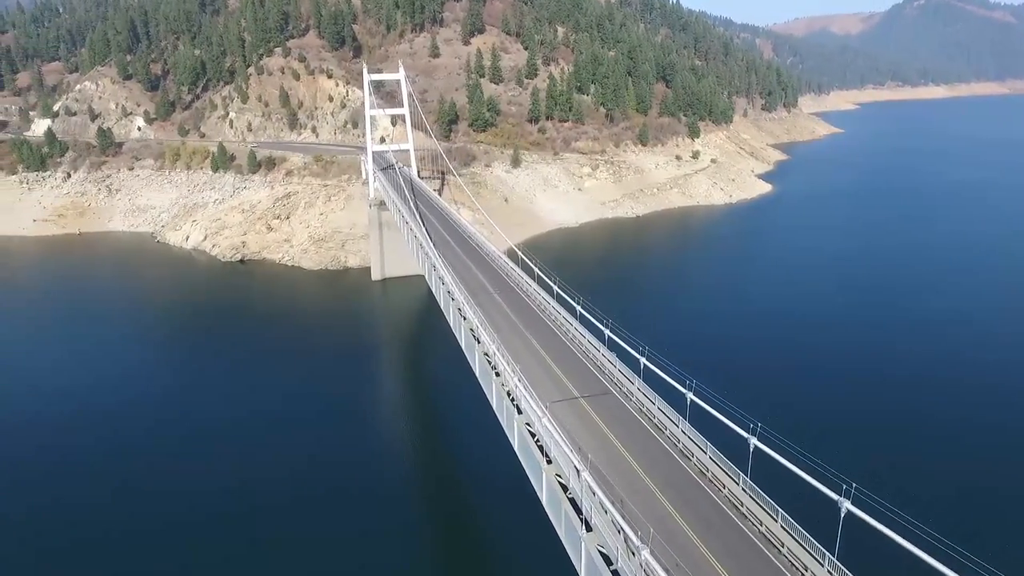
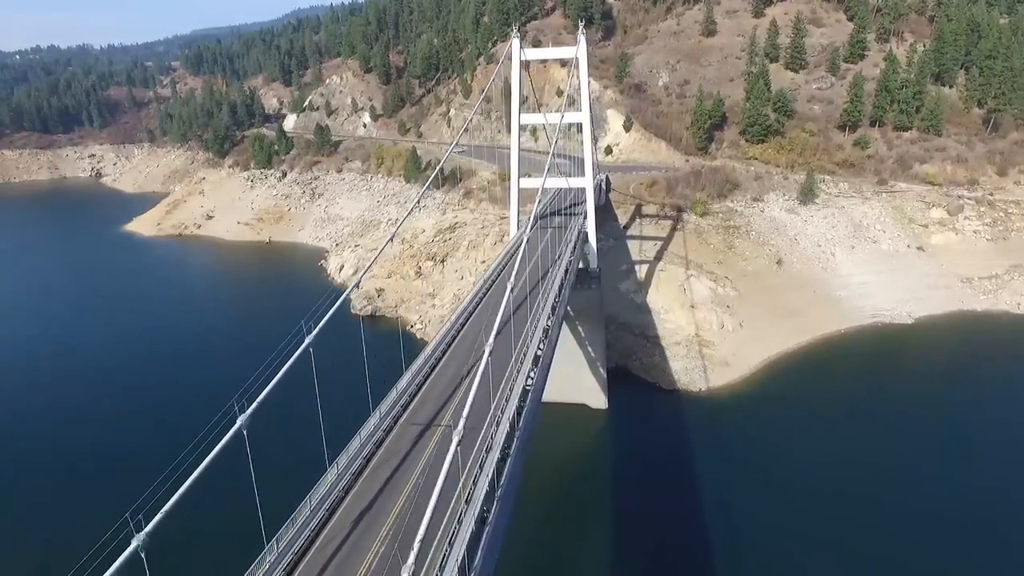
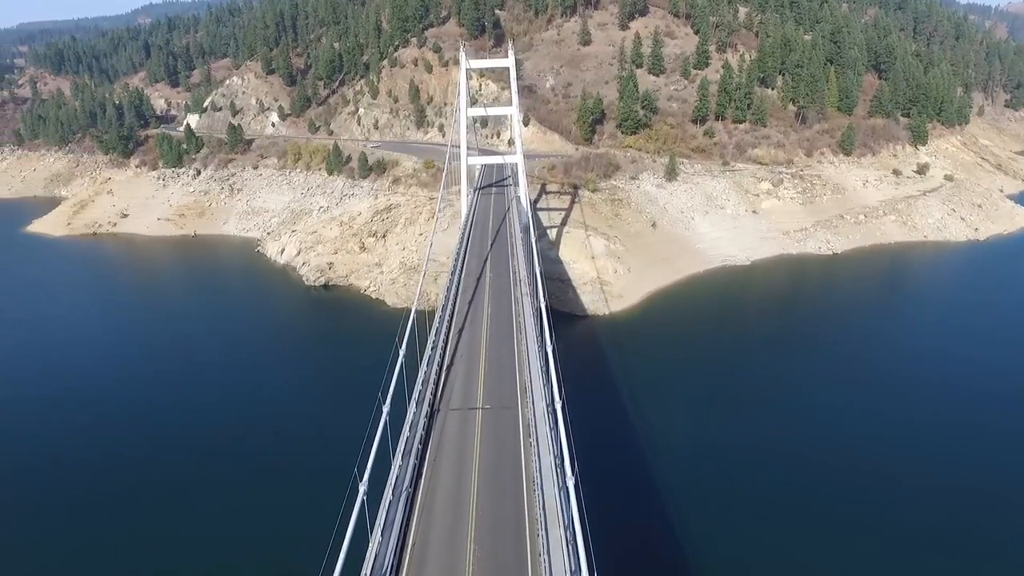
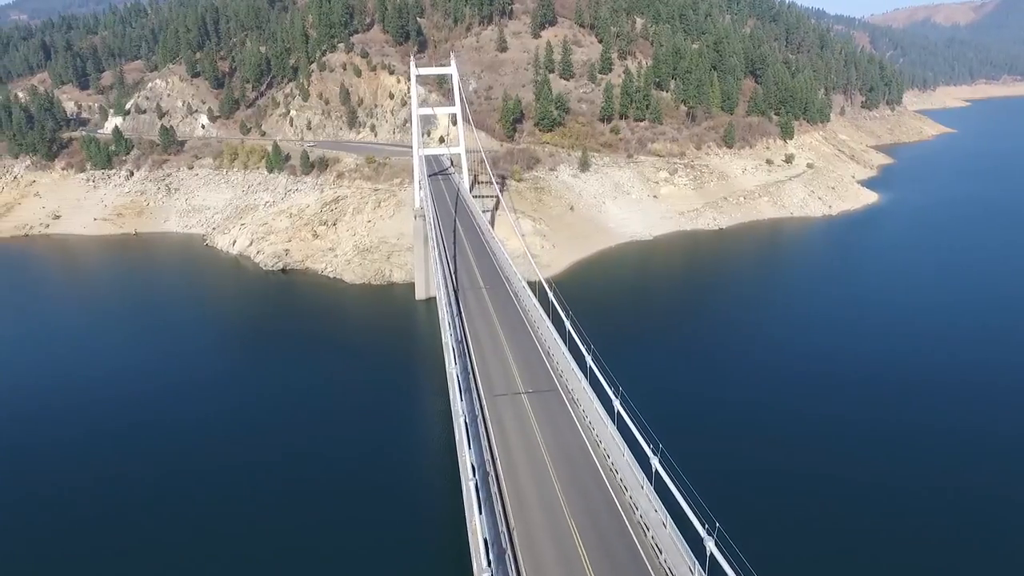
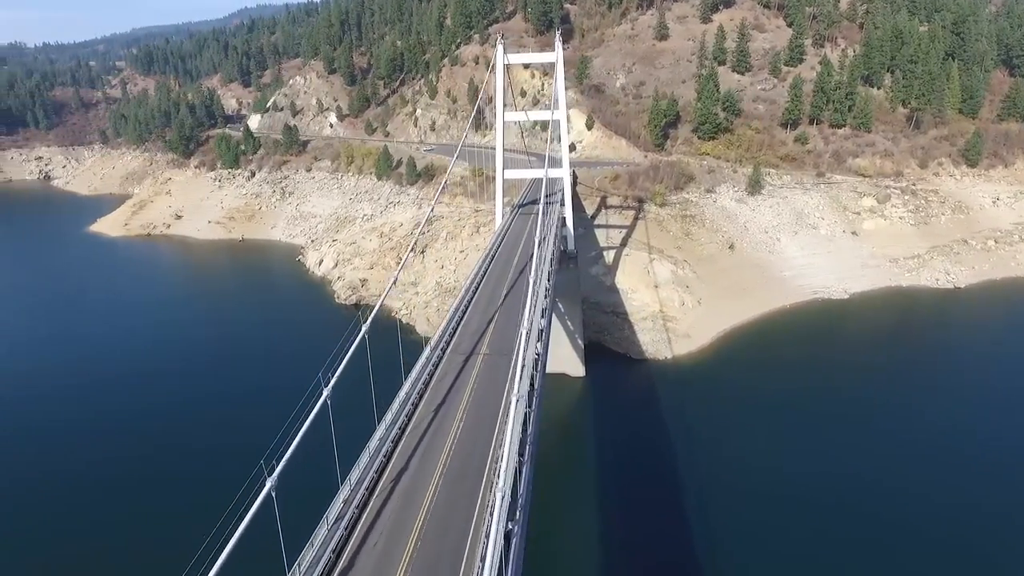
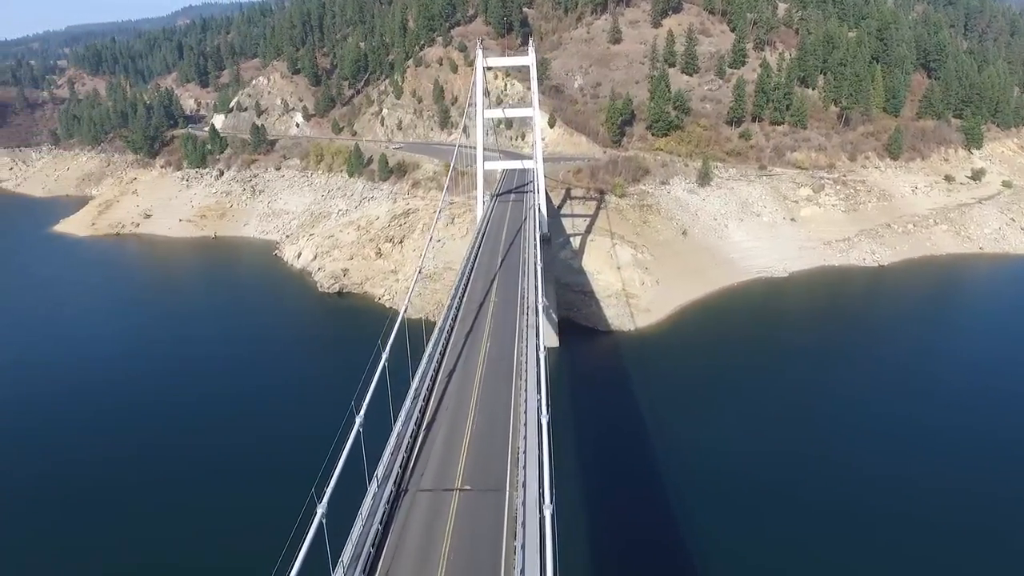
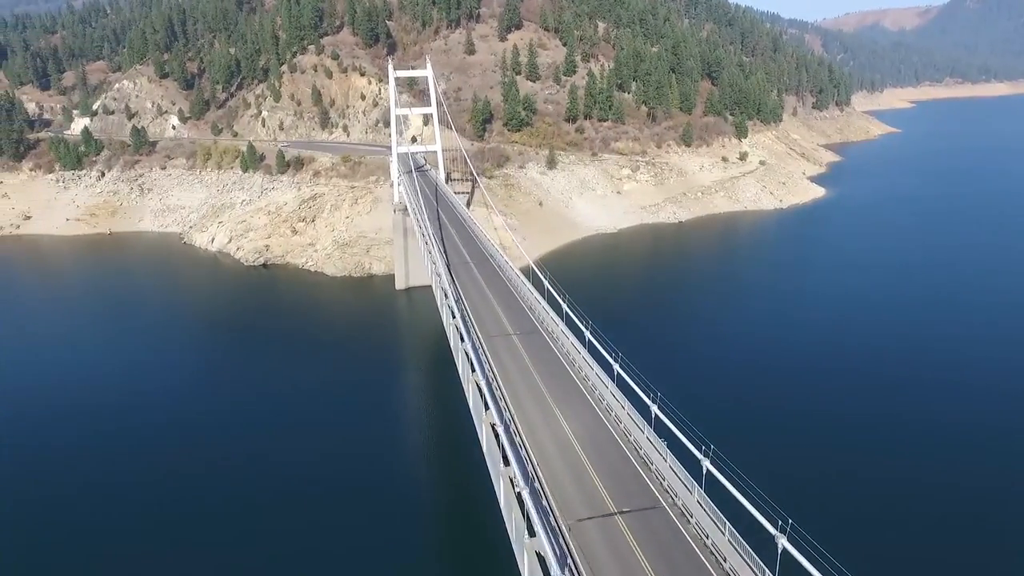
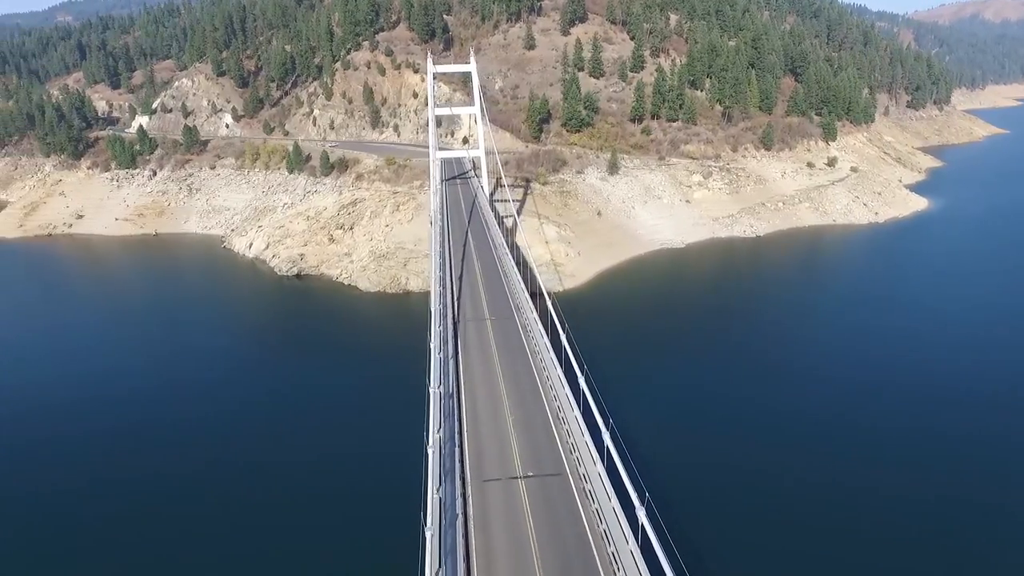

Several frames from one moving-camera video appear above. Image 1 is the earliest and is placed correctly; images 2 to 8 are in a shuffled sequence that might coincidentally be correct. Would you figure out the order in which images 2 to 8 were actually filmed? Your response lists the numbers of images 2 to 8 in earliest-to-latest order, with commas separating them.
7, 4, 8, 3, 6, 5, 2
